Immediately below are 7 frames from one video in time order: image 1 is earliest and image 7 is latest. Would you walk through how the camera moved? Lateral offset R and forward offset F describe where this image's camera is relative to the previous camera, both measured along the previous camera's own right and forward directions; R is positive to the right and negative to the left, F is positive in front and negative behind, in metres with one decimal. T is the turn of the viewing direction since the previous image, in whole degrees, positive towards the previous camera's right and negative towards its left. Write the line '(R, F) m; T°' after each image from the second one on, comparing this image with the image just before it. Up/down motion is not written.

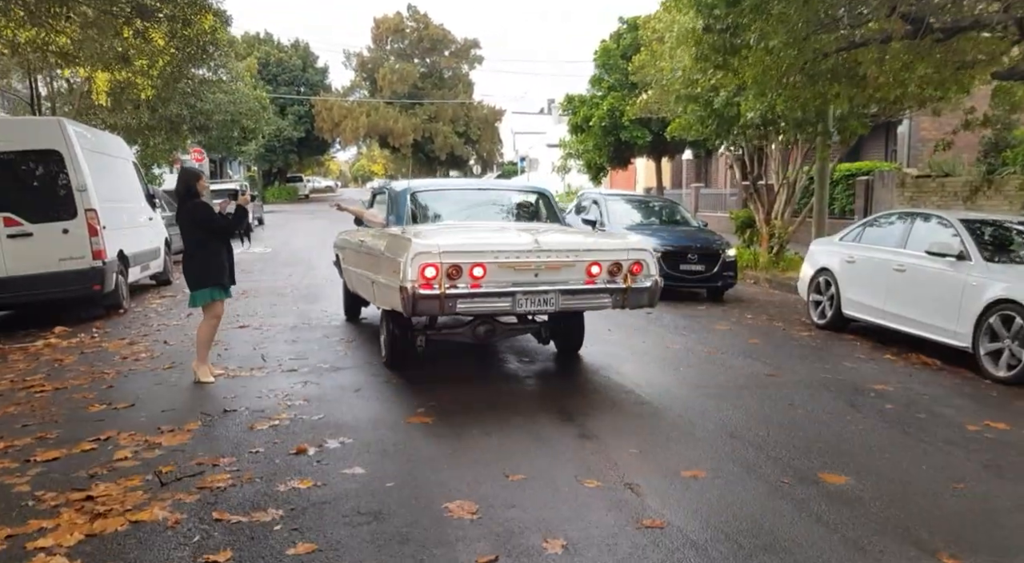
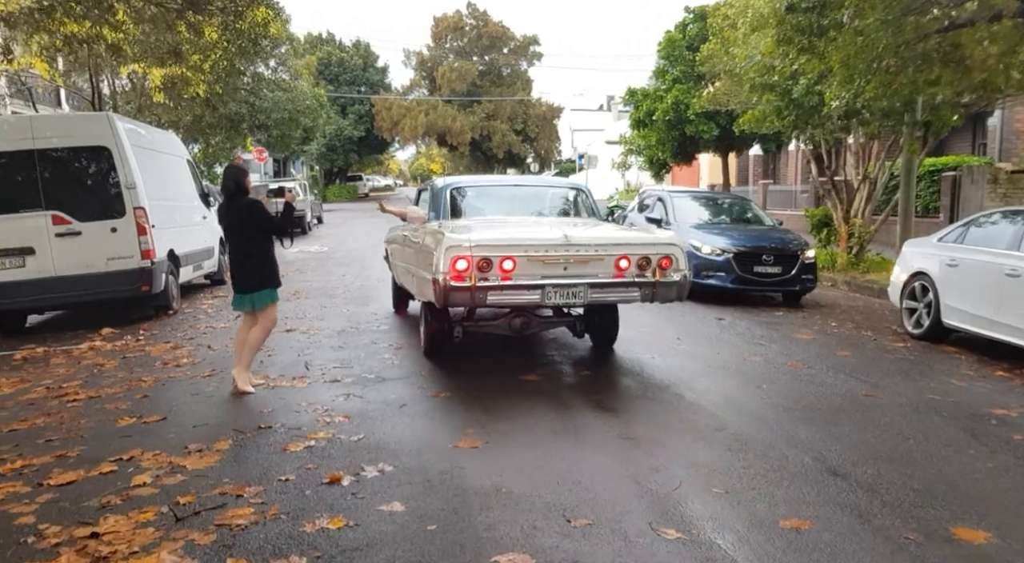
(0.0, +0.7) m; -4°
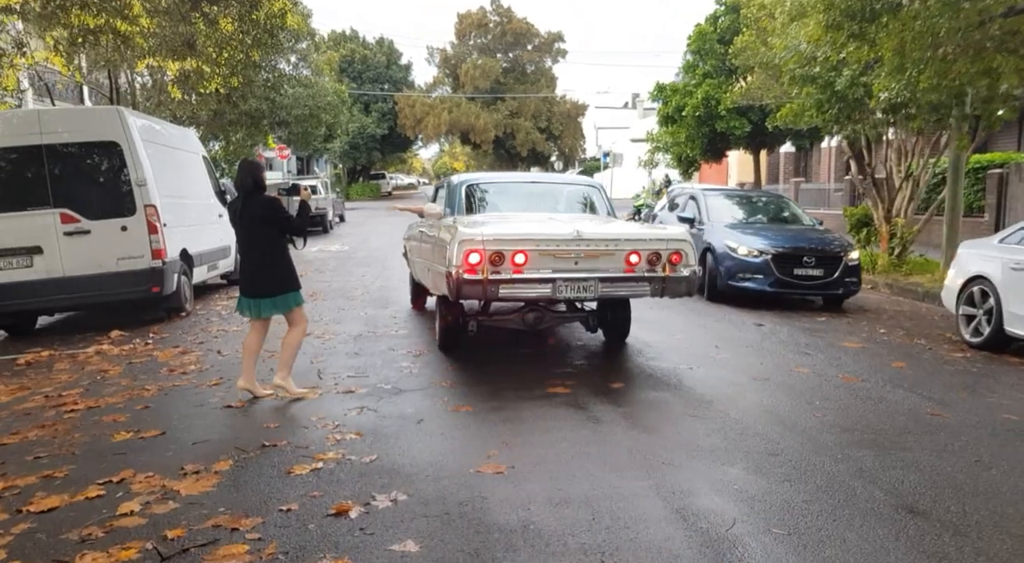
(0.0, +0.5) m; -1°
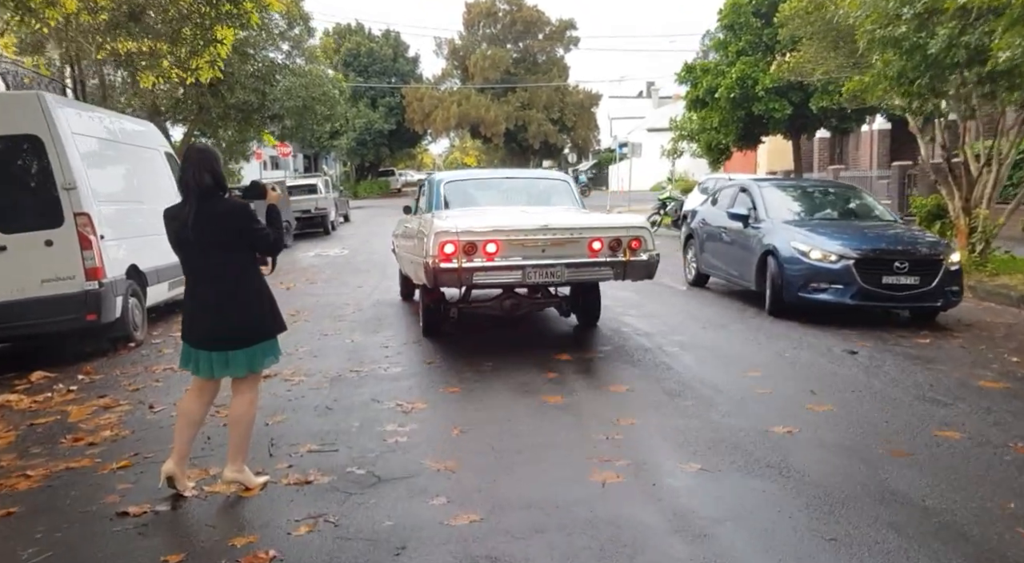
(-0.1, +2.1) m; -1°
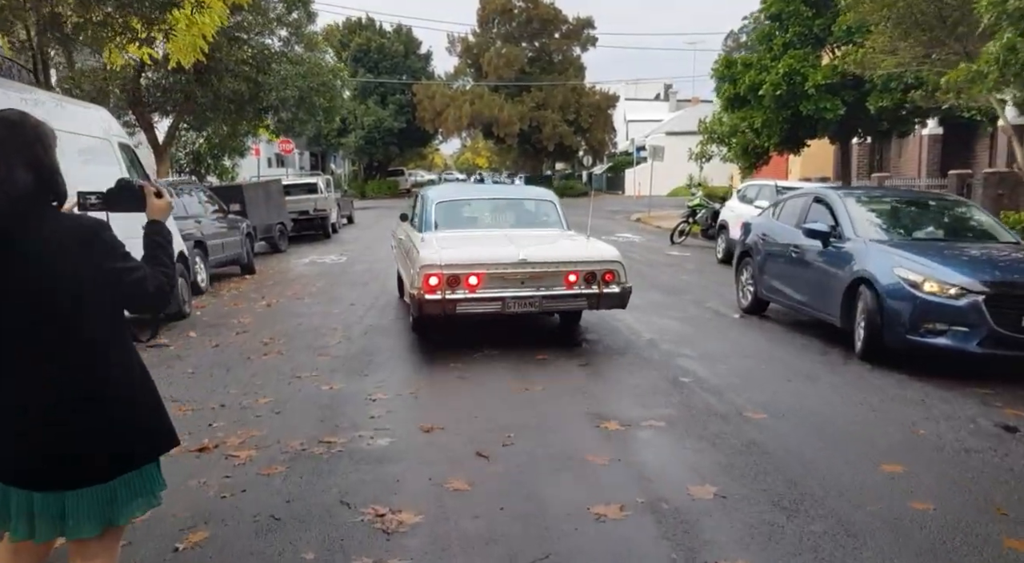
(-0.1, +2.0) m; -1°
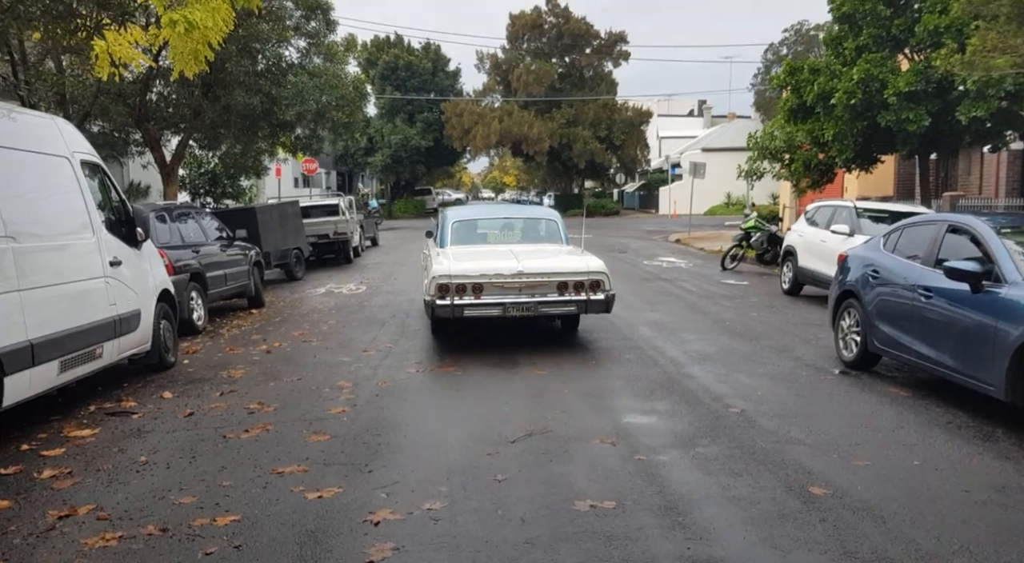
(-0.2, +1.9) m; -2°
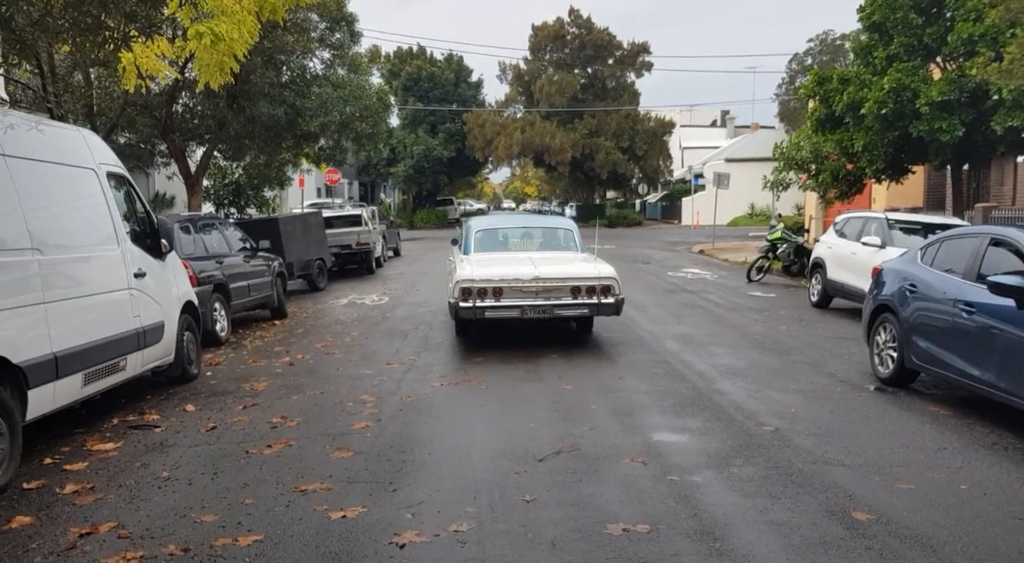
(0.0, +0.1) m; -1°
